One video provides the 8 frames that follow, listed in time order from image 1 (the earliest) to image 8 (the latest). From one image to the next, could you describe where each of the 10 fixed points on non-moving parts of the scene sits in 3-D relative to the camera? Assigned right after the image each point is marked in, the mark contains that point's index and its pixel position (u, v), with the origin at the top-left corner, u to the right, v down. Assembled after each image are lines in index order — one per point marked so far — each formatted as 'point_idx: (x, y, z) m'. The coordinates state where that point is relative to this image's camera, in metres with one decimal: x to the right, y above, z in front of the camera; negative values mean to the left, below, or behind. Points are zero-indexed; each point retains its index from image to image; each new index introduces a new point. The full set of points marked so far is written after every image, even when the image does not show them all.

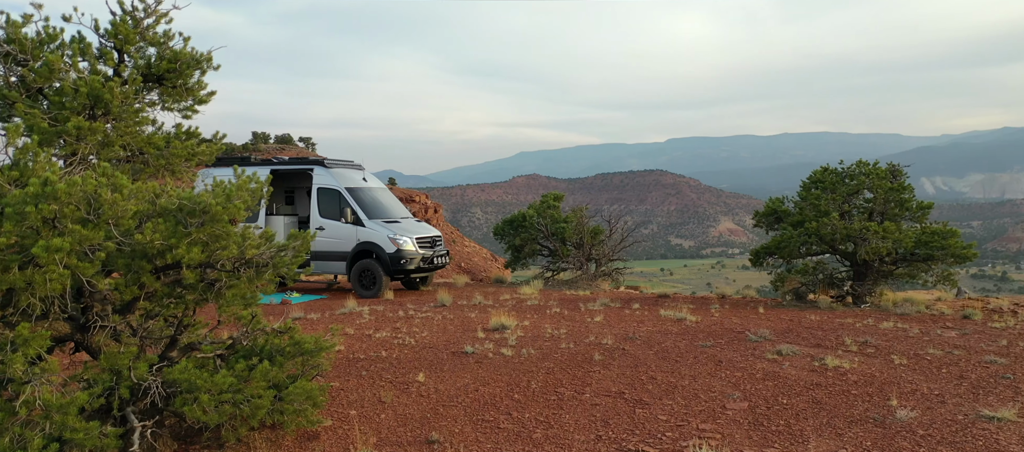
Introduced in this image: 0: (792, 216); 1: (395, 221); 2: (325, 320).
0: (+3.3, +0.1, +7.8) m
1: (-1.9, +0.1, +11.2) m
2: (-2.0, -1.0, +7.2) m
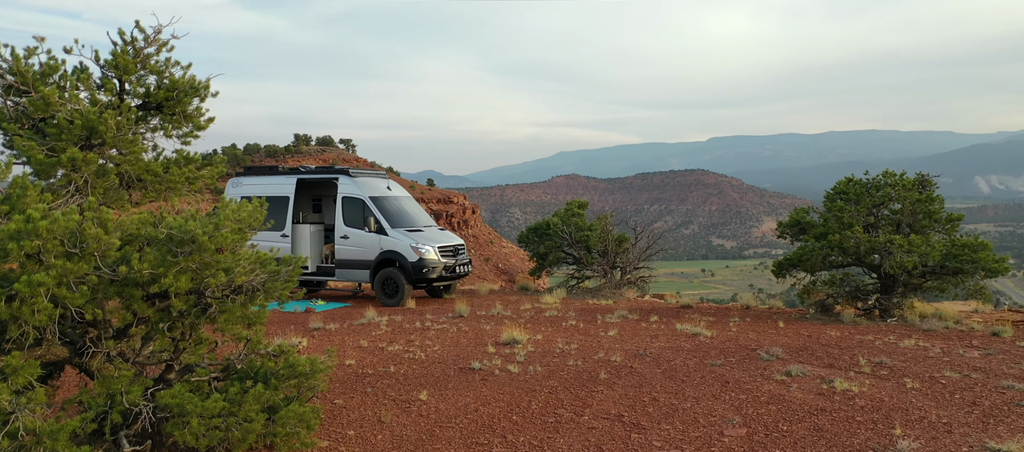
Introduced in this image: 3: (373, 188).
0: (+3.5, 0.0, +7.6) m
1: (-1.6, -0.1, +11.3) m
2: (-1.8, -1.2, +7.2) m
3: (-2.4, +0.7, +11.6) m
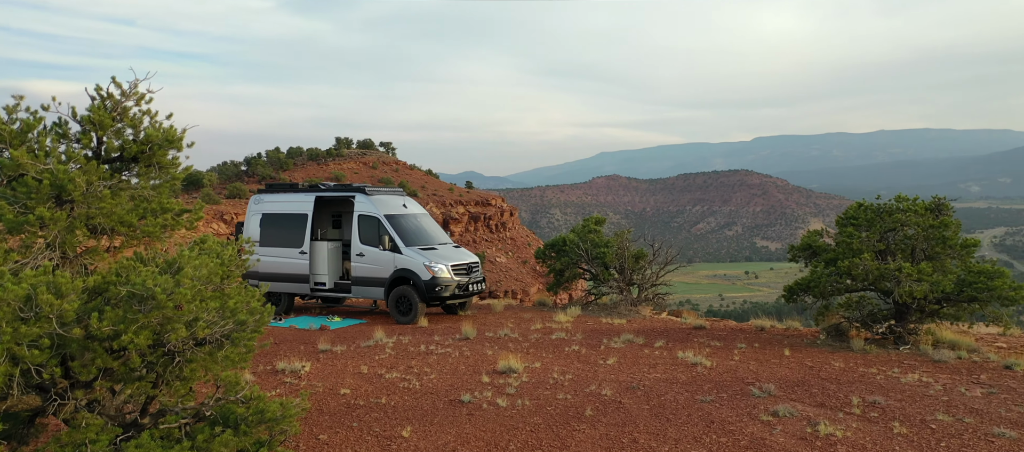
0: (+3.5, -0.3, +7.5) m
1: (-1.4, -0.4, +11.4) m
2: (-1.8, -1.4, +7.3) m
3: (-2.2, +0.4, +11.7) m
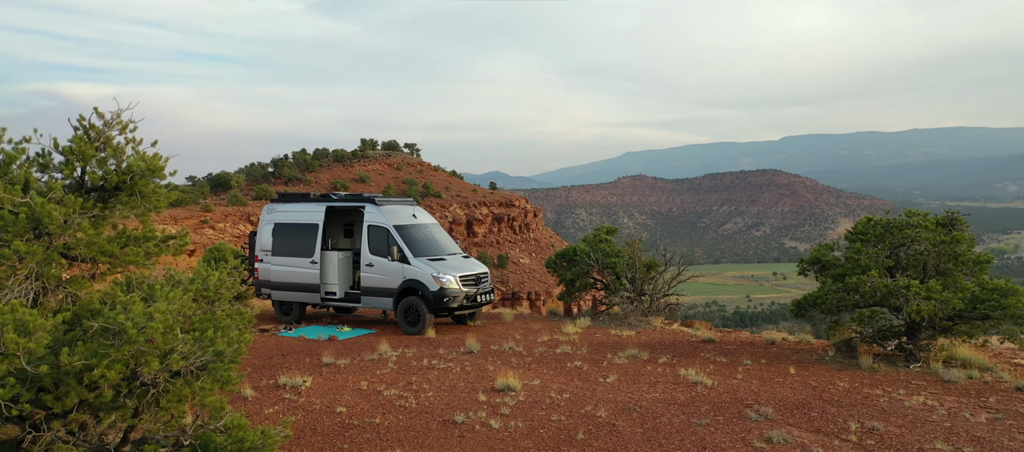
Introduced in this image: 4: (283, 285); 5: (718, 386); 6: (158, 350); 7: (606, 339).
0: (+3.6, -0.4, +7.4) m
1: (-1.2, -0.6, +11.4) m
2: (-1.8, -1.6, +7.4) m
3: (-2.0, +0.2, +11.8) m
4: (-4.4, -1.1, +12.9) m
5: (+1.8, -1.4, +5.9) m
6: (-1.4, -0.5, +2.7) m
7: (+1.4, -1.7, +9.9) m
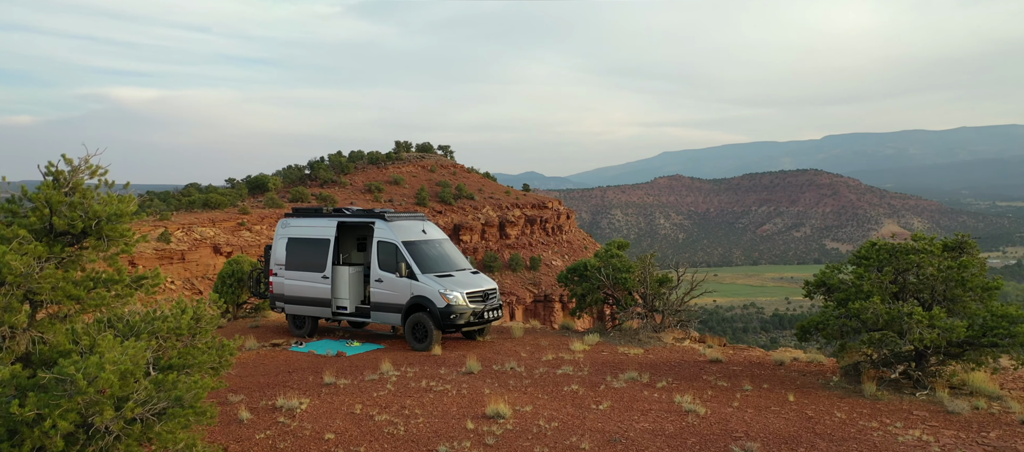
0: (+3.5, -0.7, +7.2) m
1: (-1.1, -0.8, +11.4) m
2: (-1.8, -1.8, +7.4) m
3: (-1.8, -0.1, +11.8) m
4: (-4.2, -1.4, +13.0) m
5: (+1.7, -1.6, +5.9) m
6: (-1.6, -0.7, +2.8) m
7: (+1.5, -1.9, +9.8) m
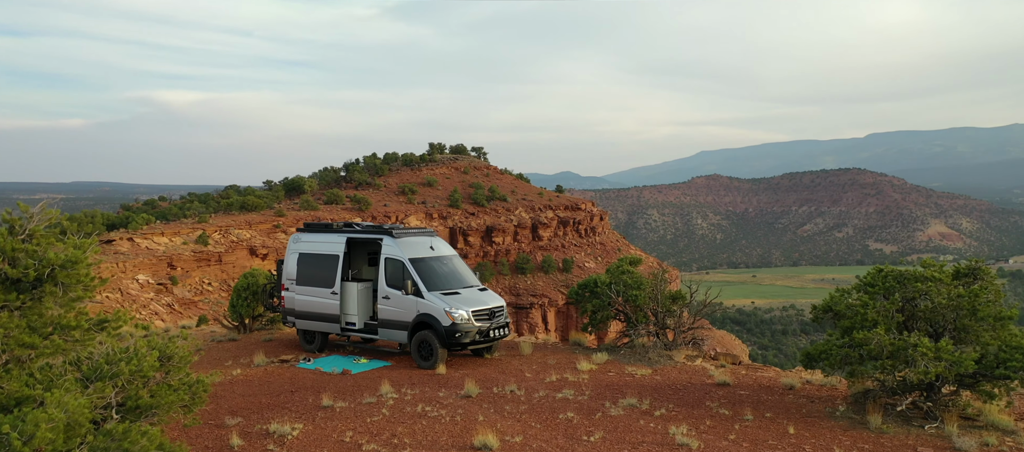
0: (+3.5, -0.9, +7.0) m
1: (-1.0, -1.1, +11.3) m
2: (-1.8, -2.1, +7.4) m
3: (-1.7, -0.4, +11.8) m
4: (-4.0, -1.7, +13.1) m
5: (+1.6, -1.9, +5.7) m
6: (-1.9, -0.9, +2.7) m
7: (+1.5, -2.2, +9.6) m
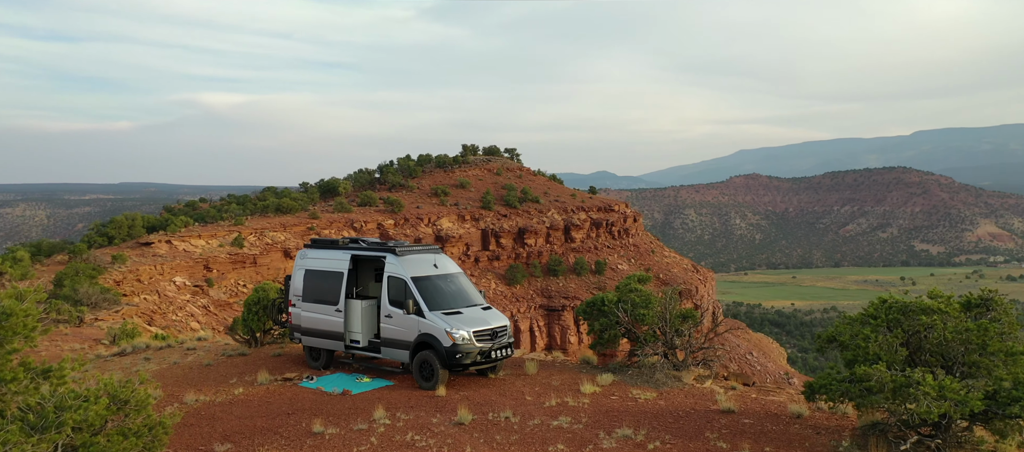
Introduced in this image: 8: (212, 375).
0: (+3.4, -1.2, +6.7) m
1: (-0.9, -1.4, +11.2) m
2: (-1.9, -2.4, +7.3) m
3: (-1.7, -0.7, +11.7) m
4: (-3.9, -2.0, +13.1) m
5: (+1.5, -2.1, +5.5) m
6: (-2.1, -1.2, +2.6) m
7: (+1.5, -2.5, +9.4) m
8: (-5.7, -2.9, +12.8) m
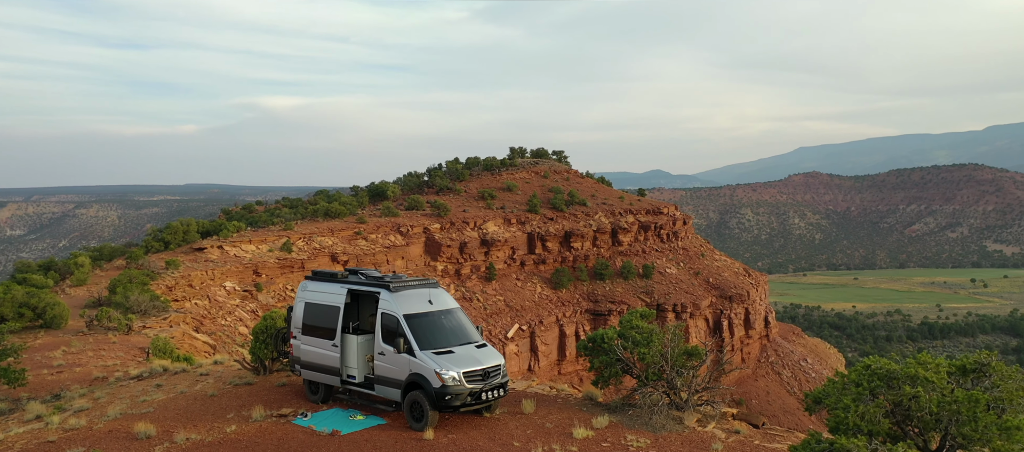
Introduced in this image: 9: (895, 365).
0: (+3.0, -1.8, +6.3) m
1: (-1.0, -2.1, +11.0) m
2: (-2.3, -2.9, +7.1) m
3: (-1.7, -1.3, +11.6) m
4: (-3.9, -2.7, +13.0) m
5: (+1.1, -2.7, +5.1) m
6: (-2.7, -1.6, +2.5) m
7: (+1.3, -3.1, +9.1) m
8: (-5.8, -3.5, +12.8) m
9: (+3.5, -1.2, +6.1) m
